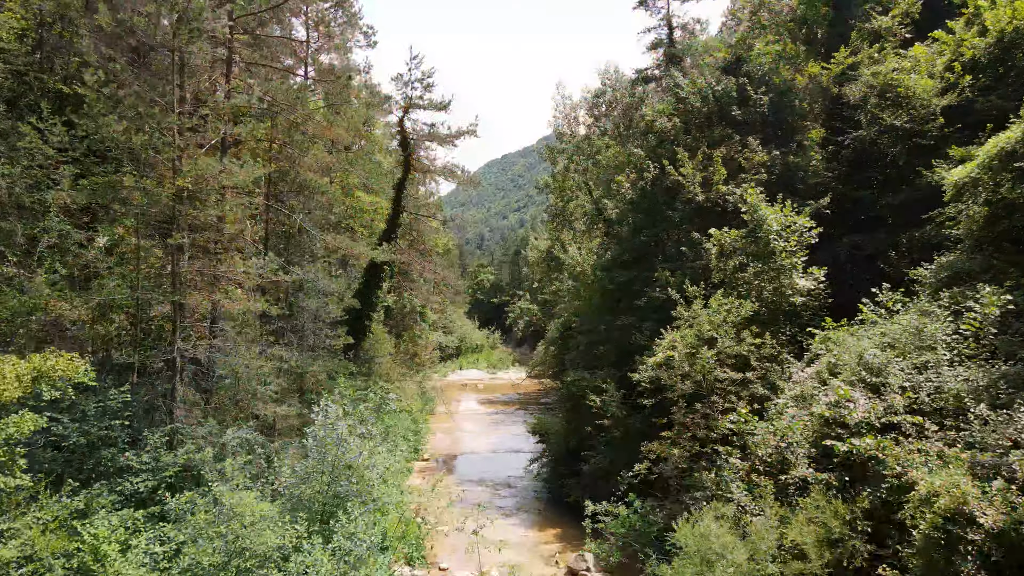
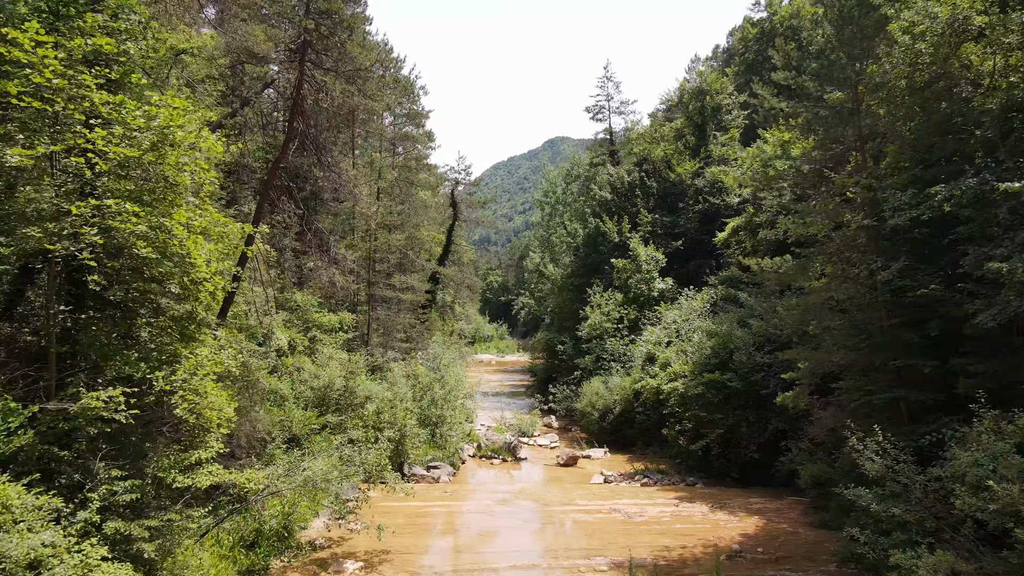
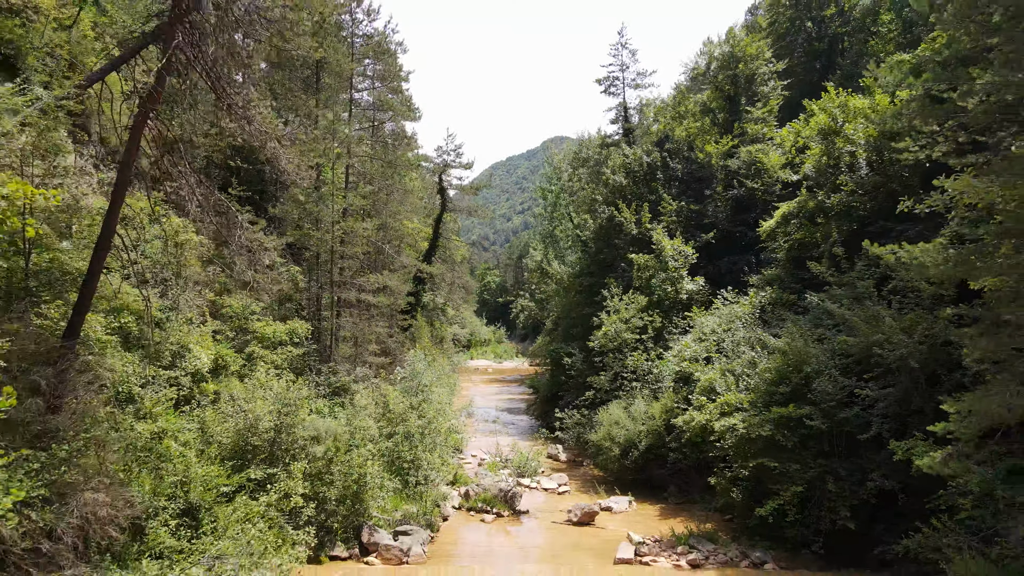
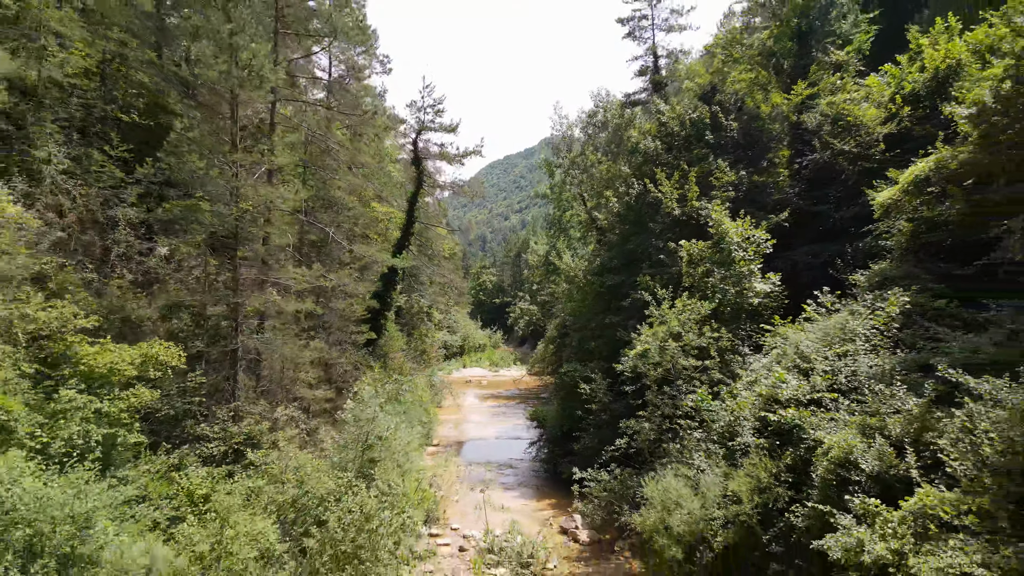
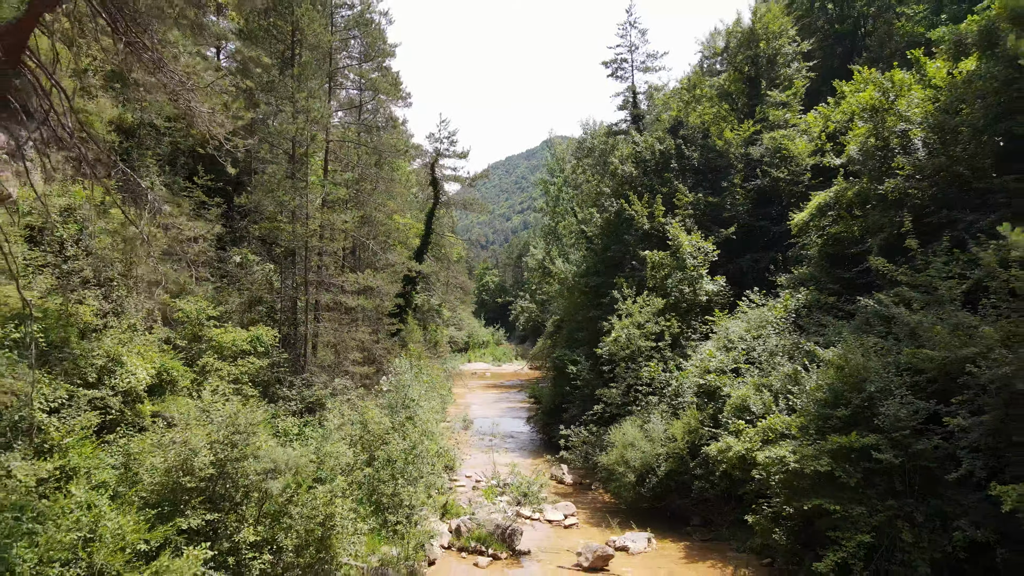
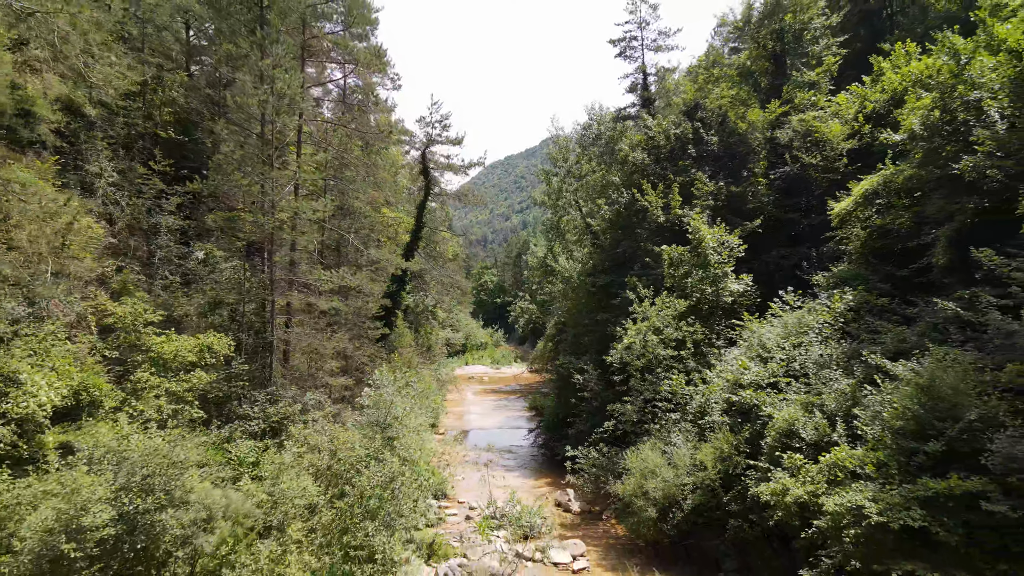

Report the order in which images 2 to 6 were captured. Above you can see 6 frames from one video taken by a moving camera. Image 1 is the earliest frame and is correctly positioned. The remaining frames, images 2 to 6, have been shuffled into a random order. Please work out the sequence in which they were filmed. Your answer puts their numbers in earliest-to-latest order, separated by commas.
4, 6, 5, 3, 2
